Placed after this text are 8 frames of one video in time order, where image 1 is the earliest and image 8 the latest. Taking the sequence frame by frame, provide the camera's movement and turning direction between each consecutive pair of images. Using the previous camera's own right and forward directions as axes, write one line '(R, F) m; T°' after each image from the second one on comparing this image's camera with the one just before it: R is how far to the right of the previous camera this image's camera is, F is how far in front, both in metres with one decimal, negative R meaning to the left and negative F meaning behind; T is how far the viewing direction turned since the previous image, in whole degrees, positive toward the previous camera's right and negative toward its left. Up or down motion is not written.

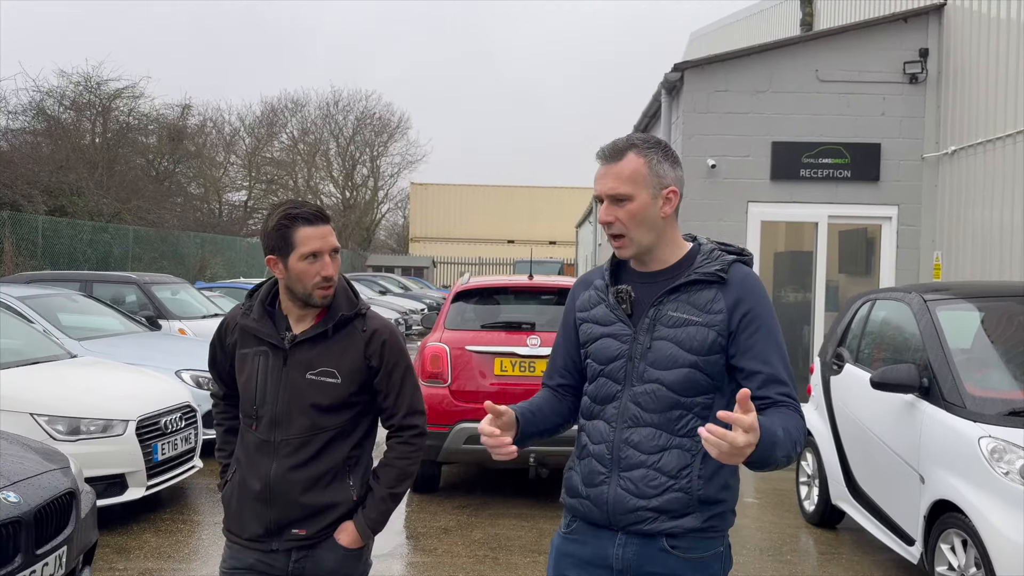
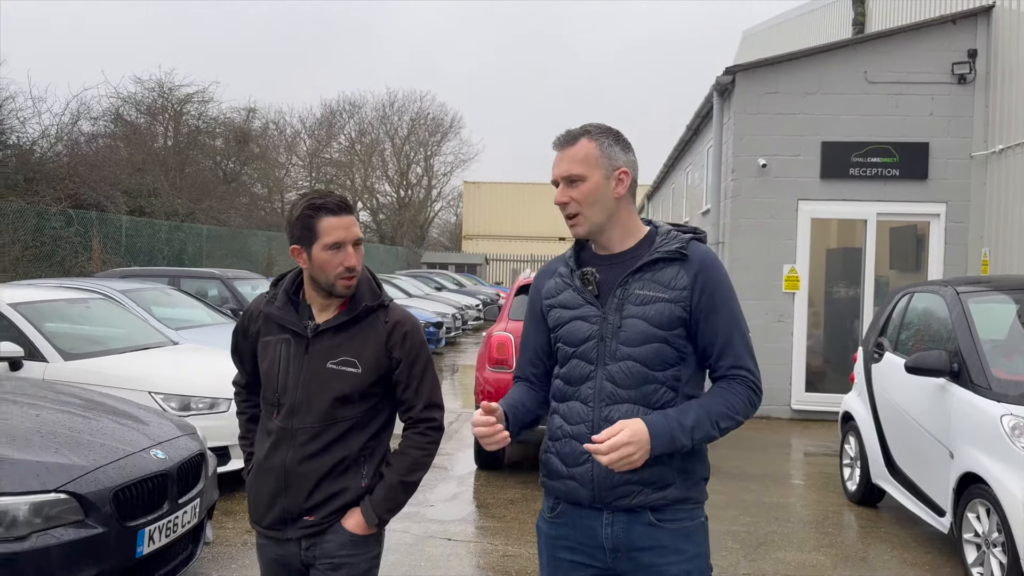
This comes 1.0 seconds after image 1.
(-0.1, -0.5) m; -3°
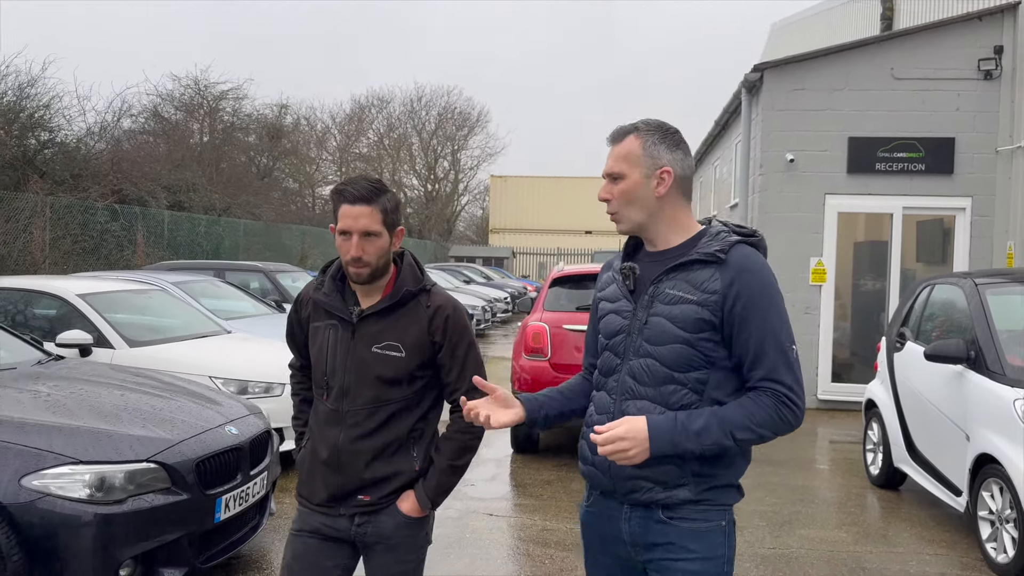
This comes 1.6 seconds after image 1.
(-0.1, -0.3) m; -2°
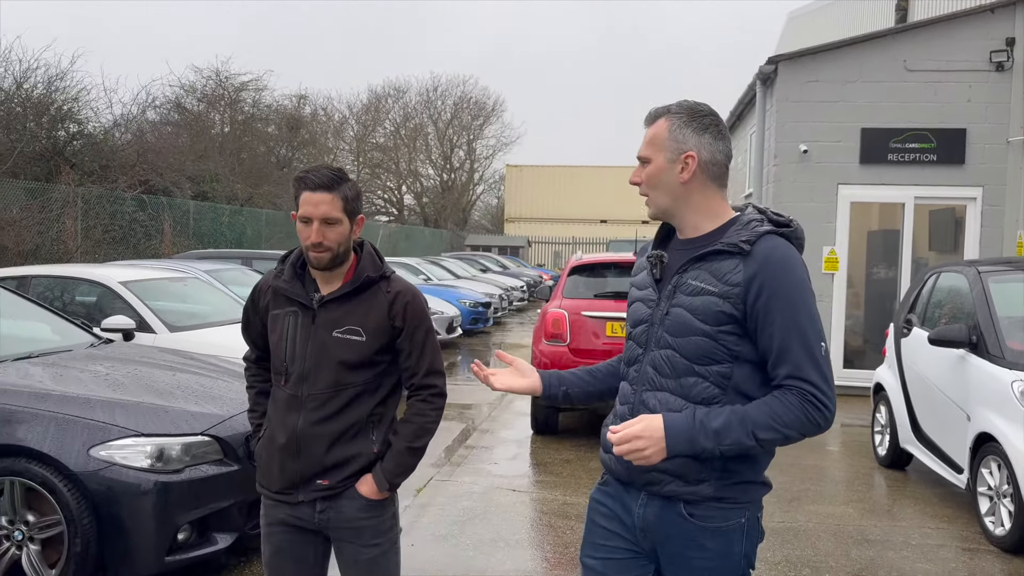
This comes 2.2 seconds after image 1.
(0.0, -0.3) m; -1°
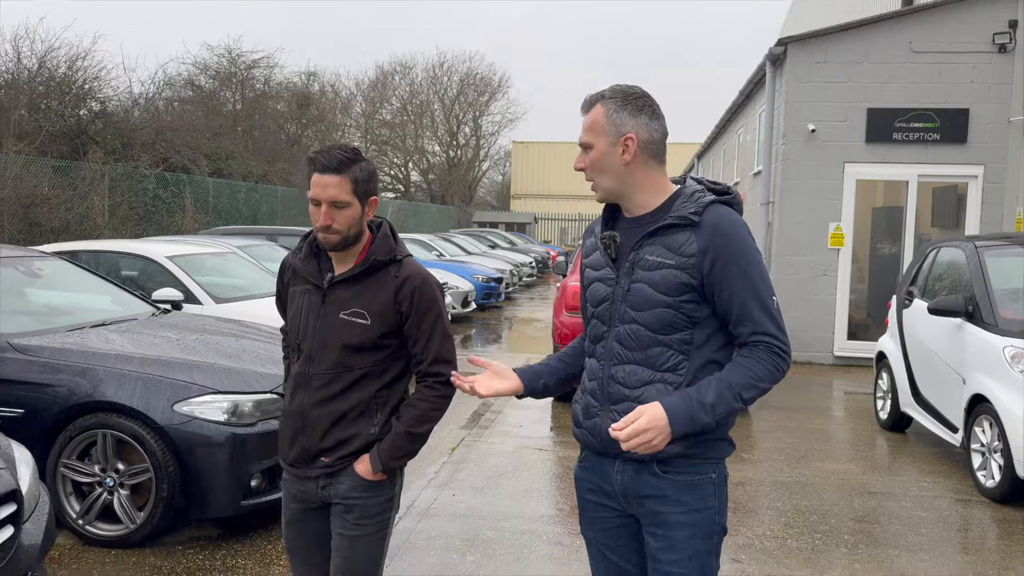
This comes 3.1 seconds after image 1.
(-0.2, -0.4) m; 0°
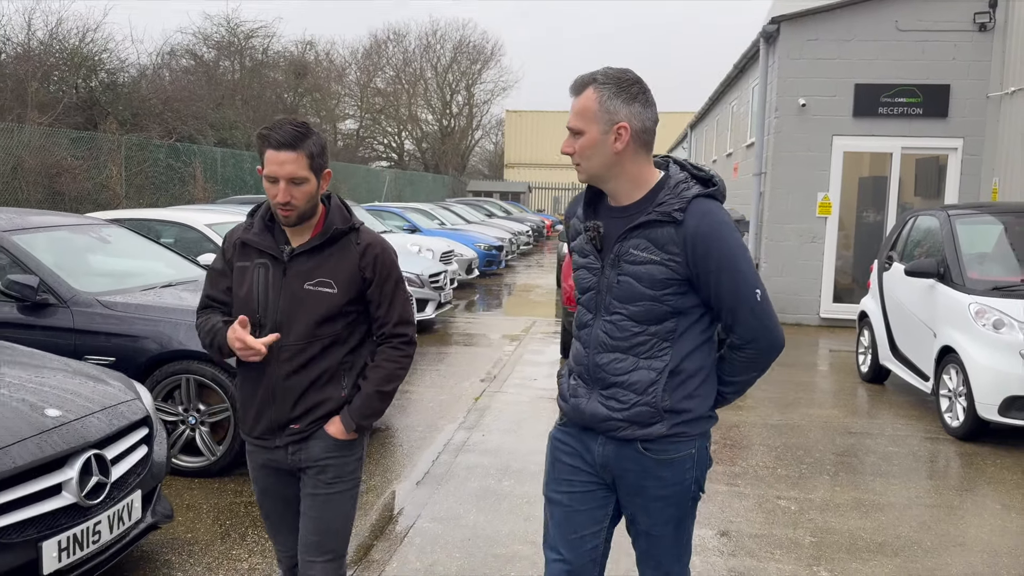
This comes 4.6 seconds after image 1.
(-0.2, -0.6) m; +1°
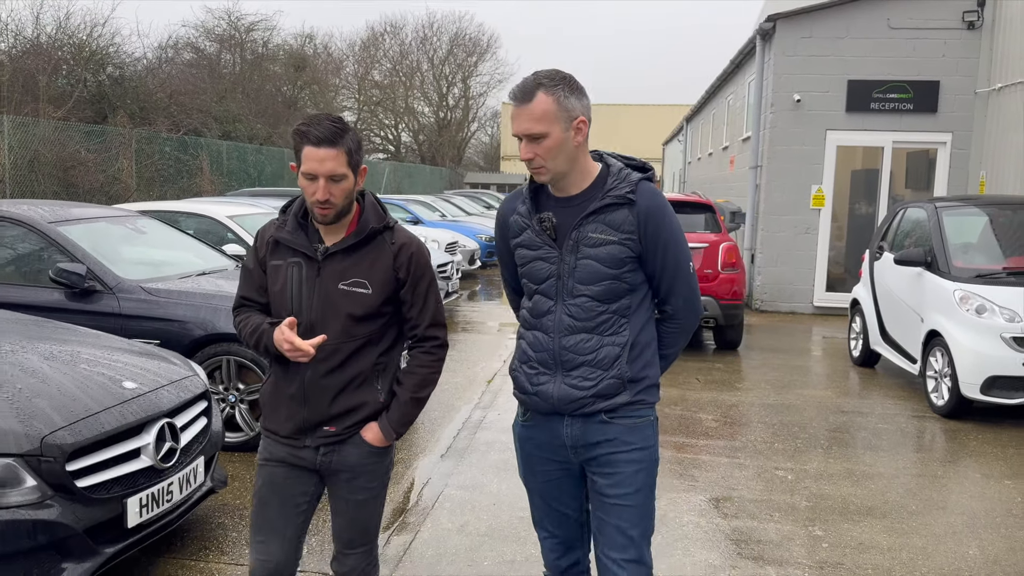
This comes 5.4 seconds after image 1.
(-0.1, -0.3) m; 0°
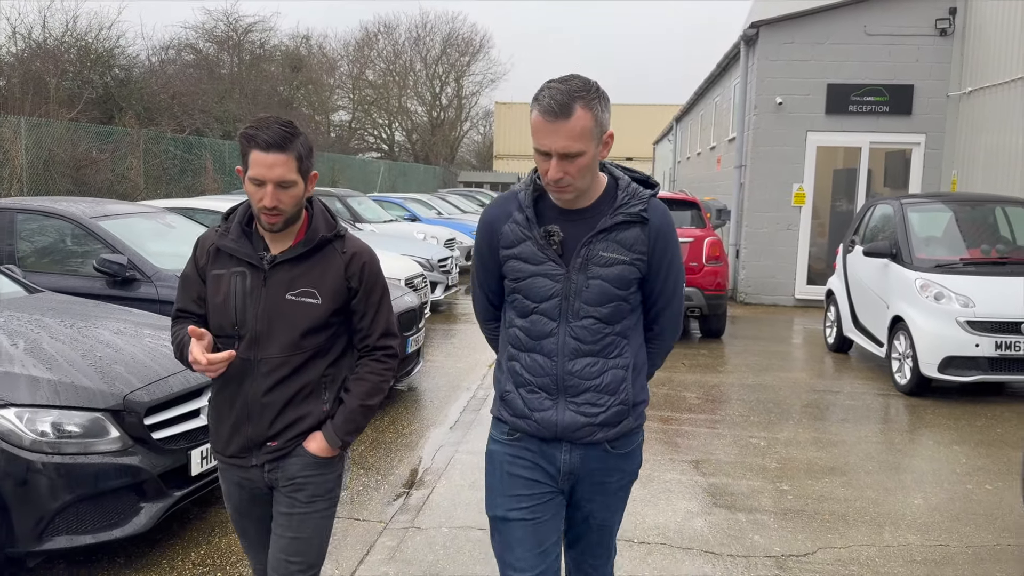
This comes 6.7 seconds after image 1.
(-0.1, -0.5) m; +1°
